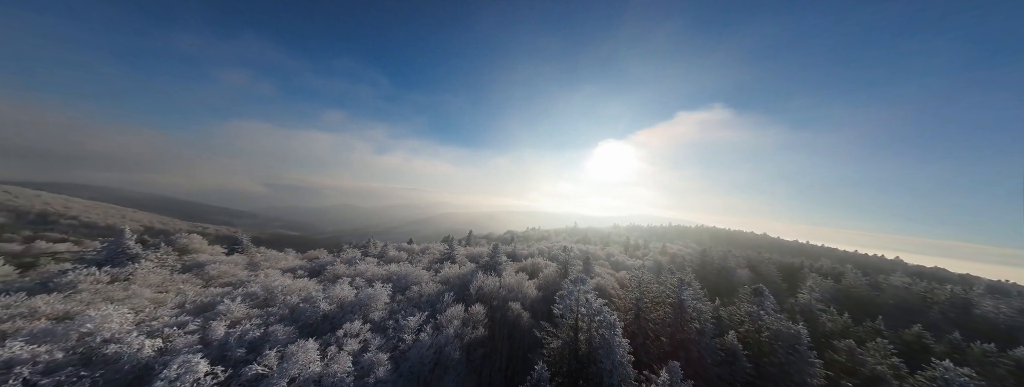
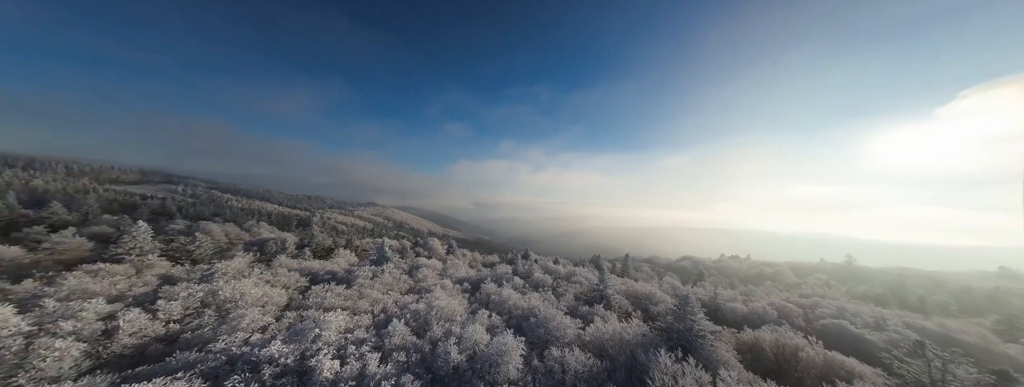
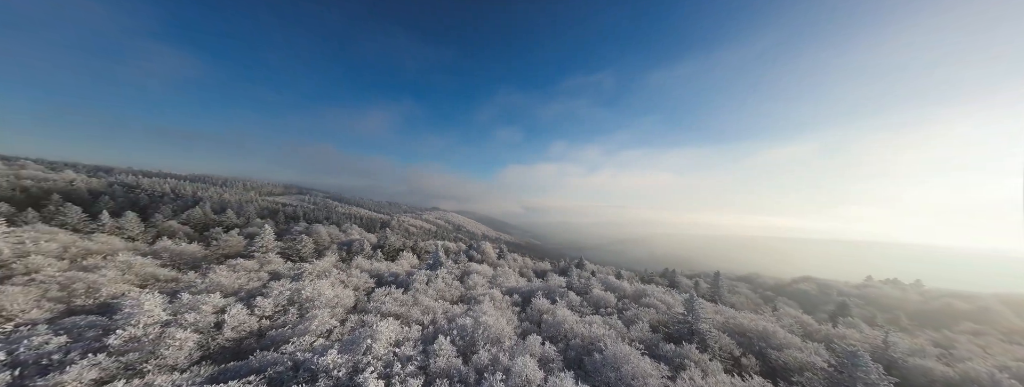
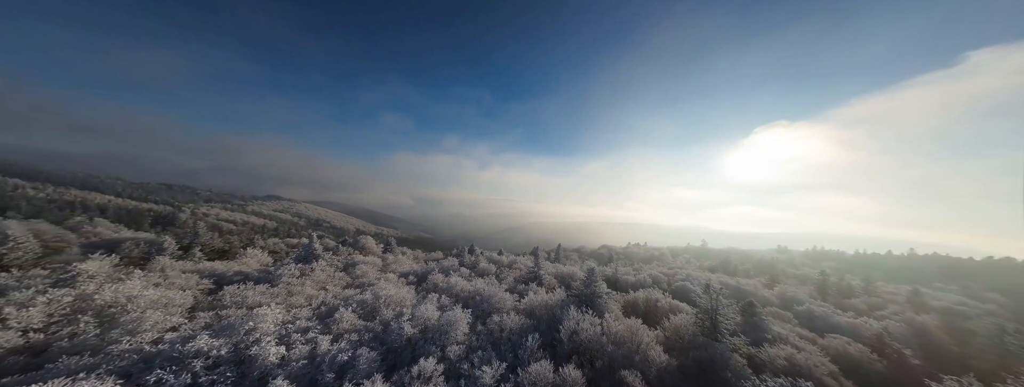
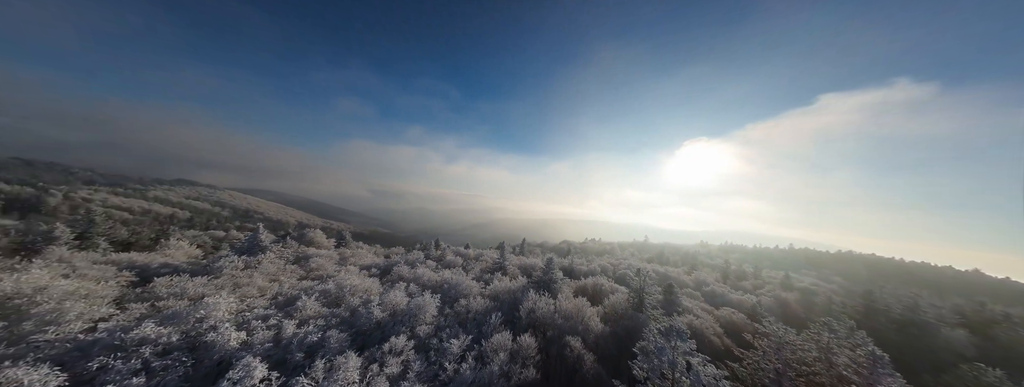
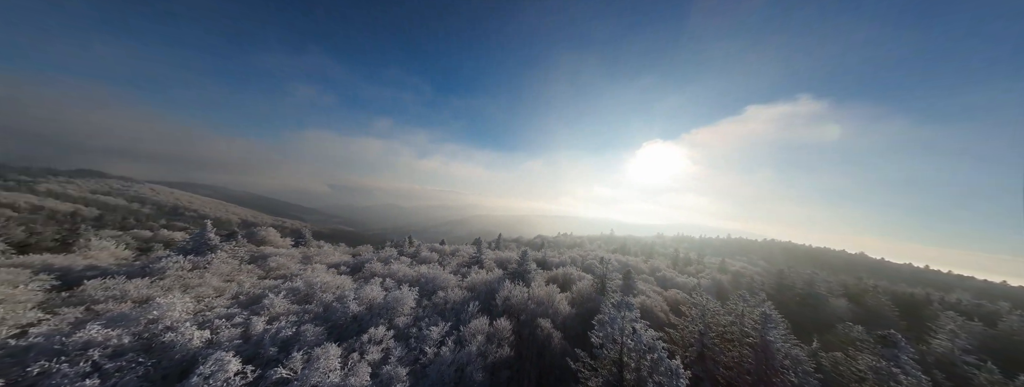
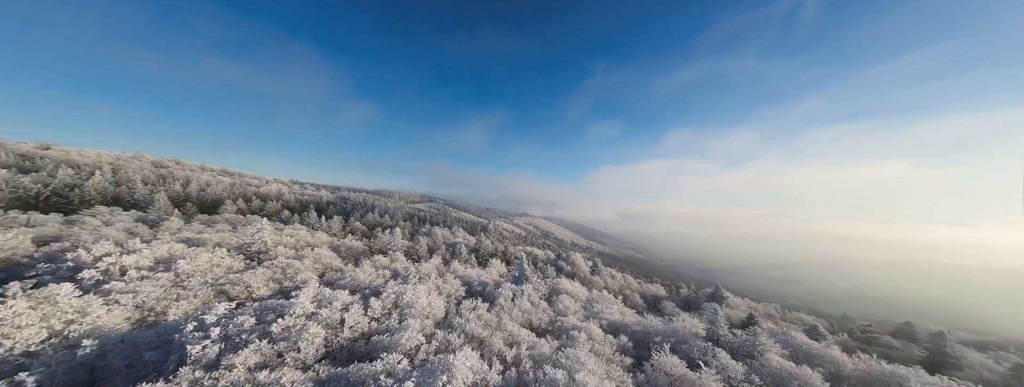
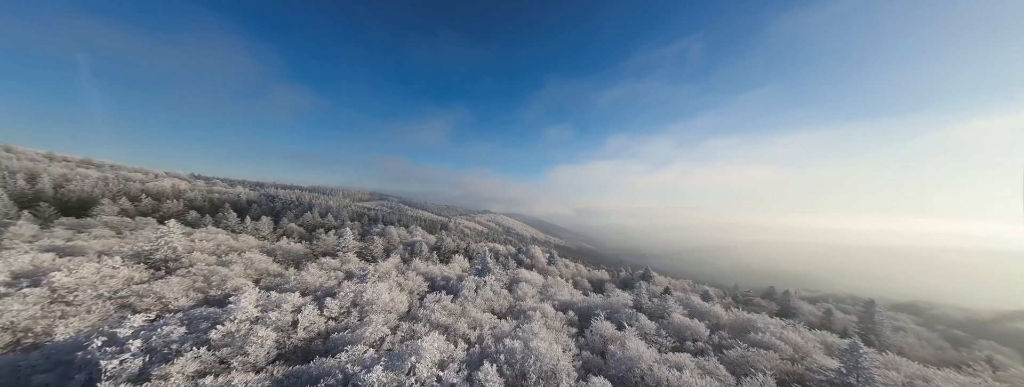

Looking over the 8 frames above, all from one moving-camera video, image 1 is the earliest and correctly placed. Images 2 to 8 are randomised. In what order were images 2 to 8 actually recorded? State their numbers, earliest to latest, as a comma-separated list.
6, 5, 4, 2, 3, 8, 7
